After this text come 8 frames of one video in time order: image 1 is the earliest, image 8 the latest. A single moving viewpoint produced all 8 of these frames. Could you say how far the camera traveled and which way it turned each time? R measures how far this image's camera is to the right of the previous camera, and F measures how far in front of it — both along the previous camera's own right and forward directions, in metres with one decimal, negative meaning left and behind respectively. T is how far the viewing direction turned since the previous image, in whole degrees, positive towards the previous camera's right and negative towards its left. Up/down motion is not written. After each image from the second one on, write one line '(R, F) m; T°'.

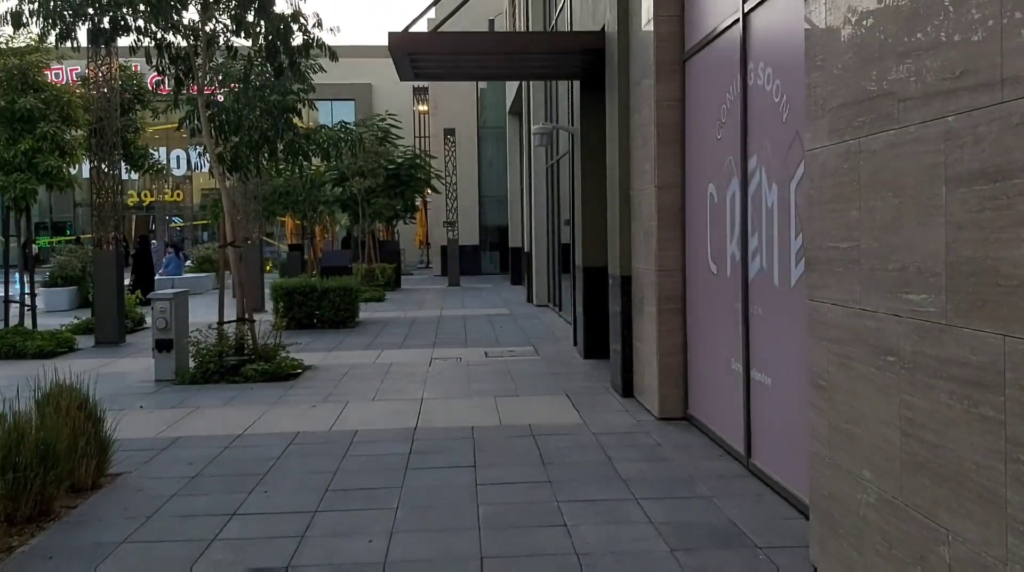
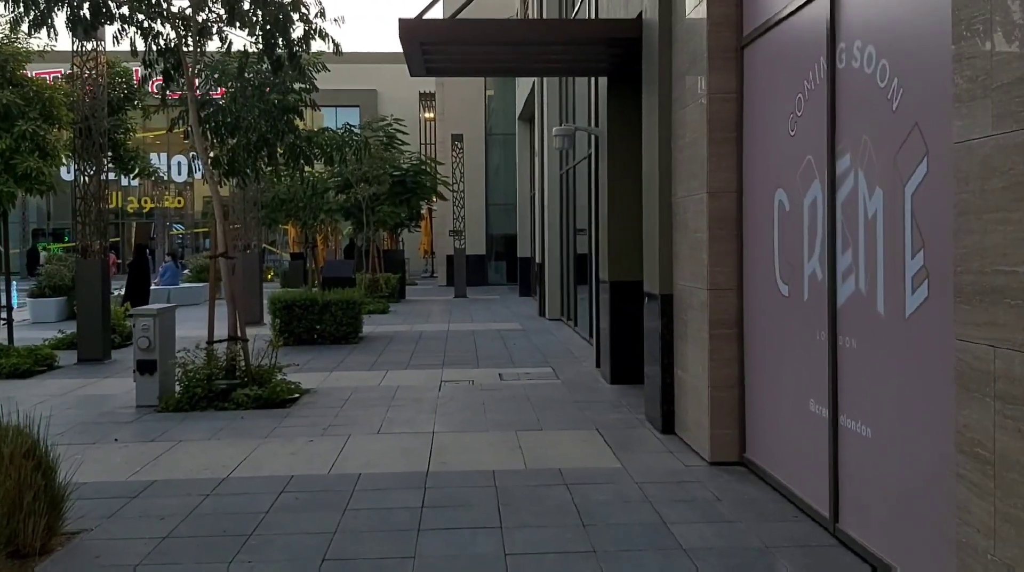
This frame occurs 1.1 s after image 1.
(-0.2, +1.1) m; 0°
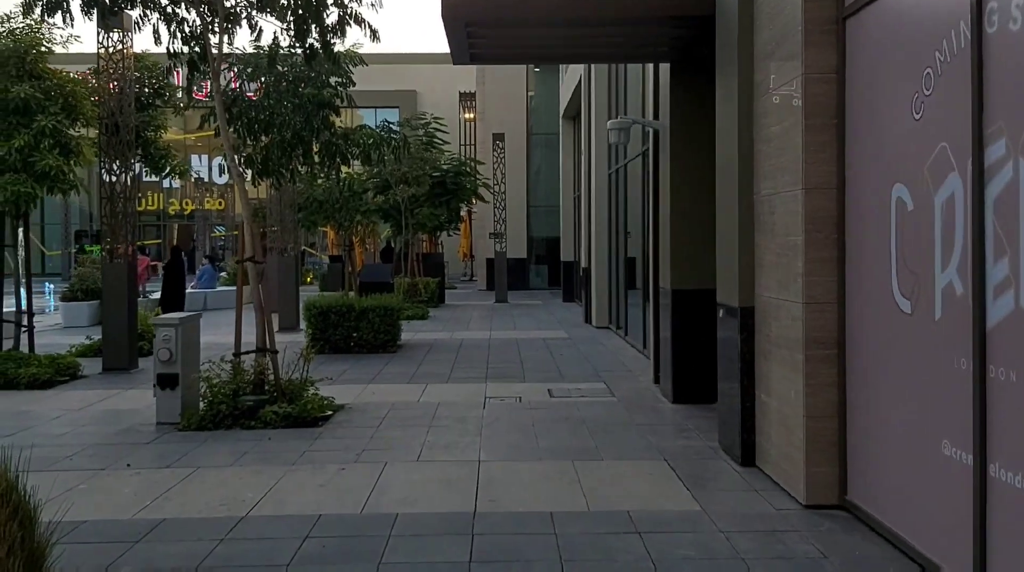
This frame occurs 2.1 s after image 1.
(-0.1, +0.9) m; -2°
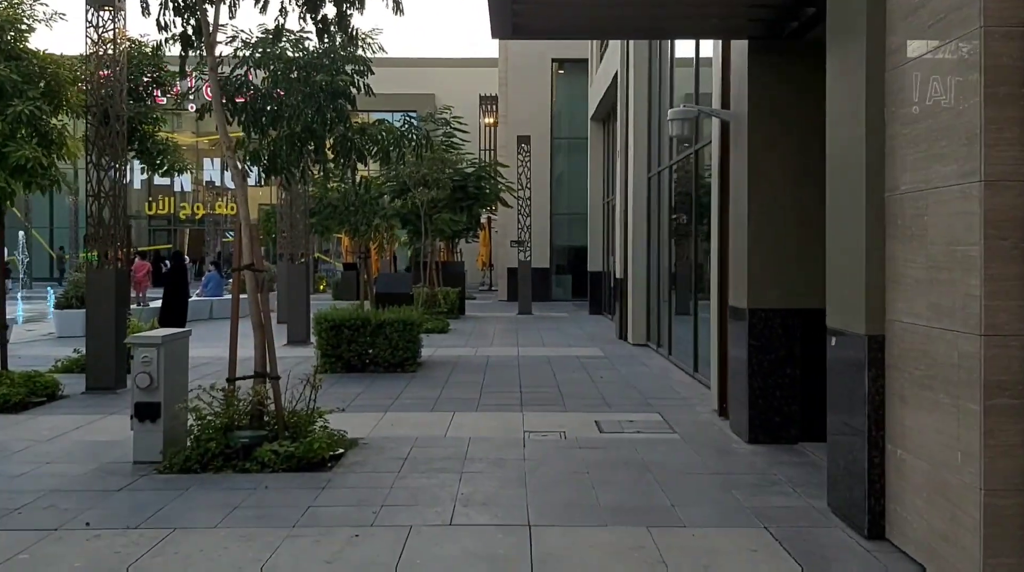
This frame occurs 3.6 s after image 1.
(-0.3, +1.5) m; -1°
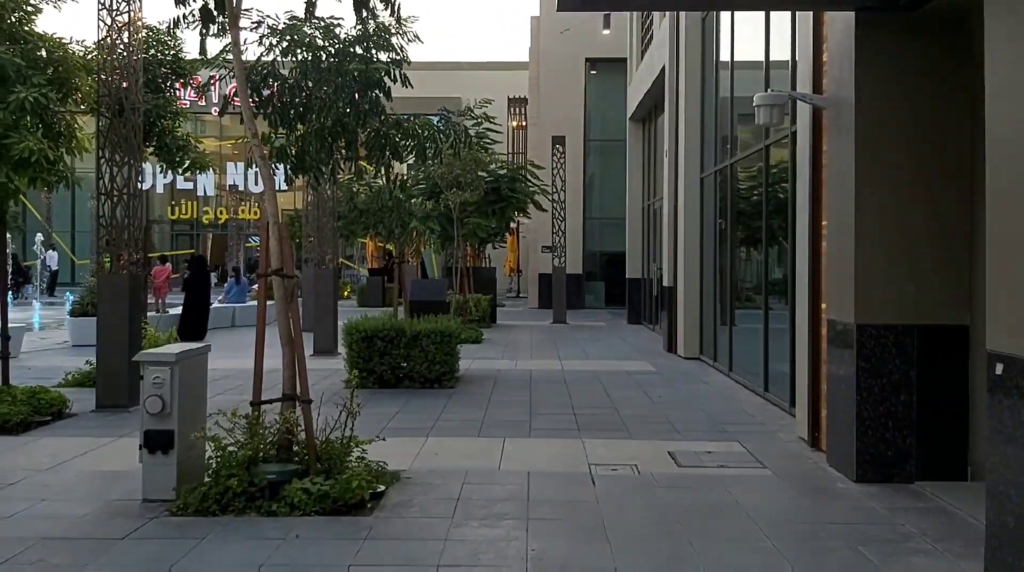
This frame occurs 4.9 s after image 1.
(-0.3, +1.1) m; -1°
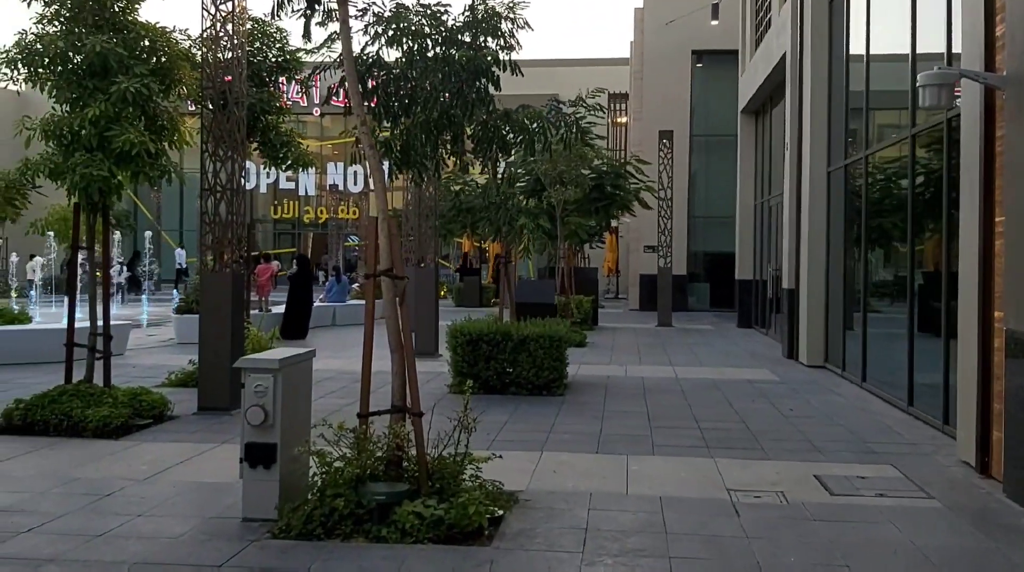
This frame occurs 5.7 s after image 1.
(-0.3, +0.7) m; -6°
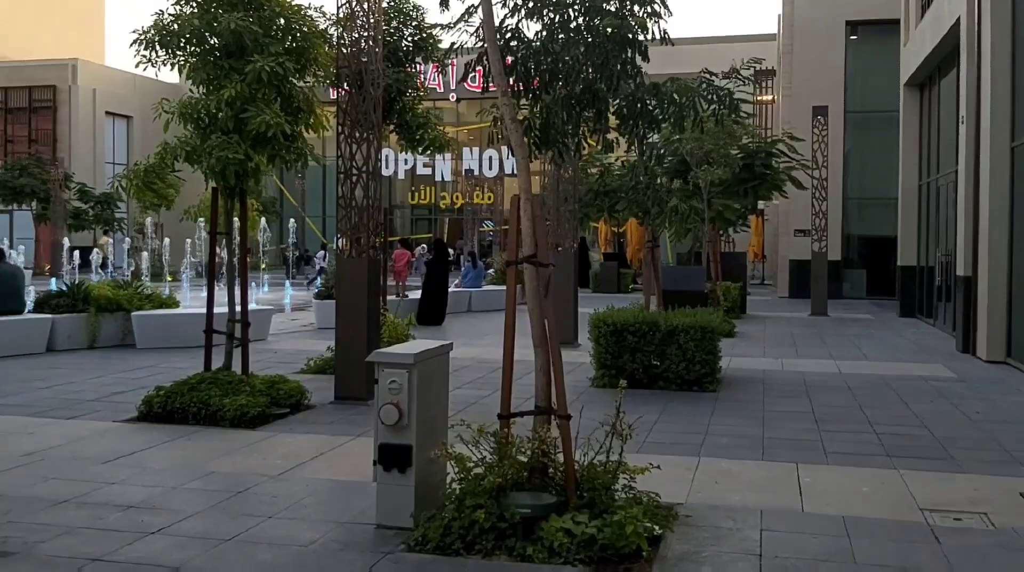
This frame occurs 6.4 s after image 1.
(-0.1, +0.6) m; -8°
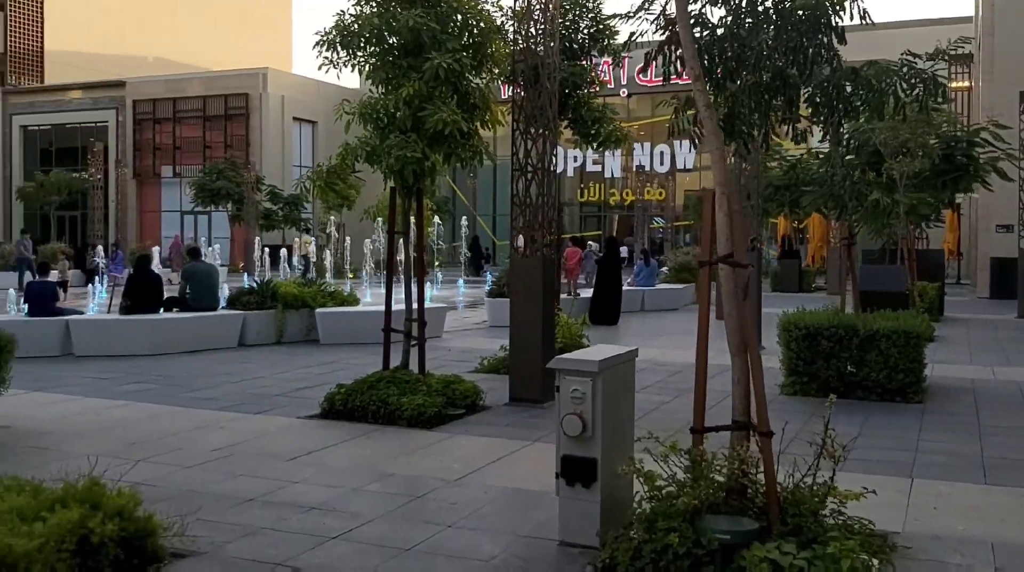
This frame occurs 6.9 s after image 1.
(-0.1, +0.3) m; -10°
